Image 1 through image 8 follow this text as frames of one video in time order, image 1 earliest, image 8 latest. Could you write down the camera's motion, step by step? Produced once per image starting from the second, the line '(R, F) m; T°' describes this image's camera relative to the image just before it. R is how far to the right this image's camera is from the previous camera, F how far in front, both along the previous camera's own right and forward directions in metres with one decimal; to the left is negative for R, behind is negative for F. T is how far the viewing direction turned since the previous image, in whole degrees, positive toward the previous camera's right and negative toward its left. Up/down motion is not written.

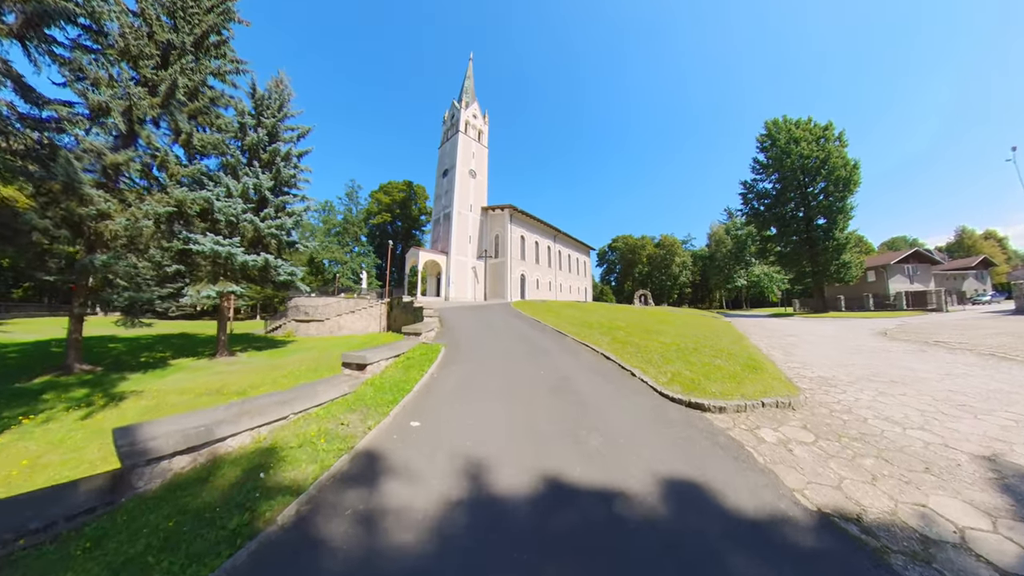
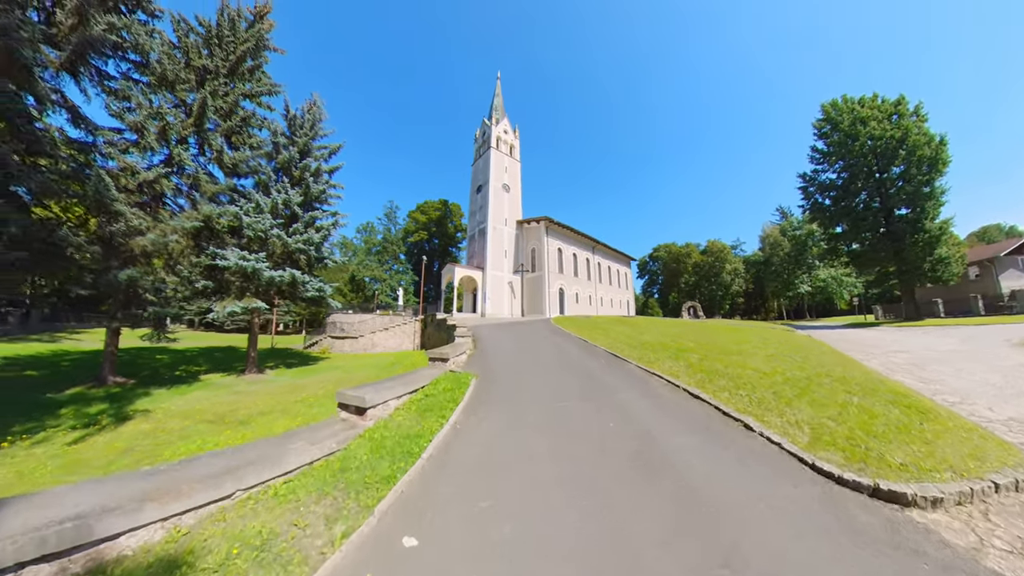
(-0.1, +1.5) m; -6°
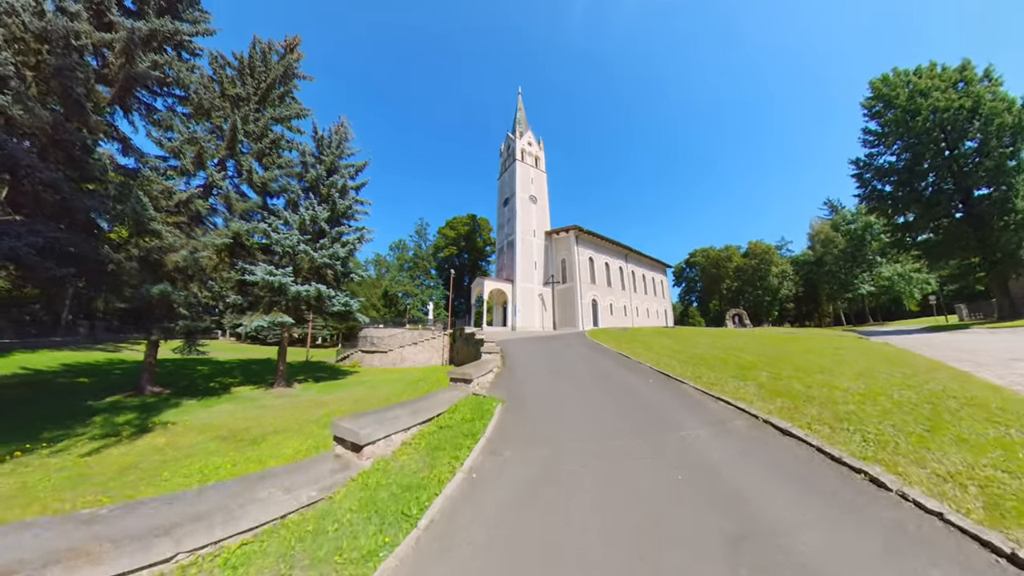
(0.0, +0.8) m; -5°
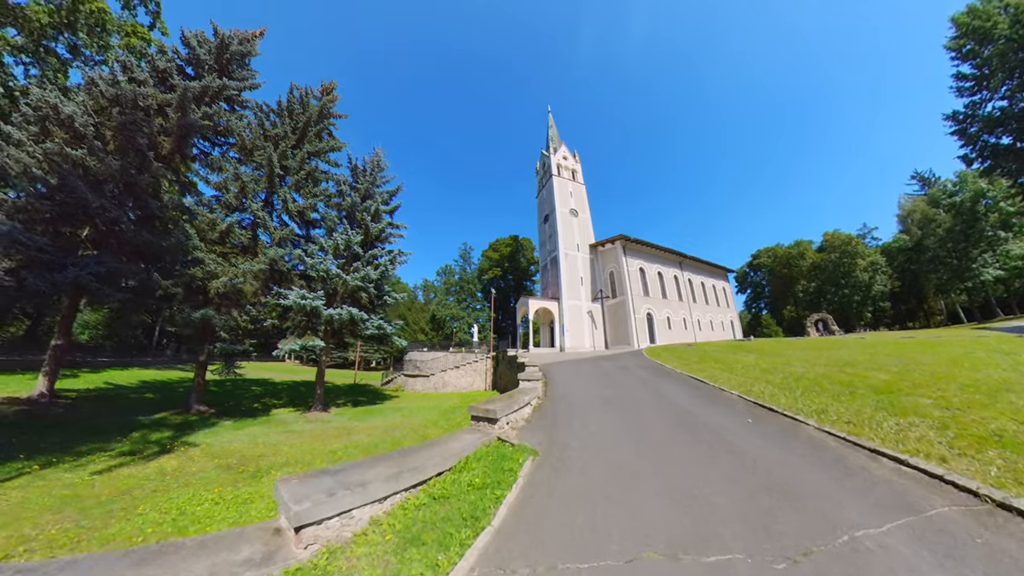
(+0.3, +1.3) m; -8°
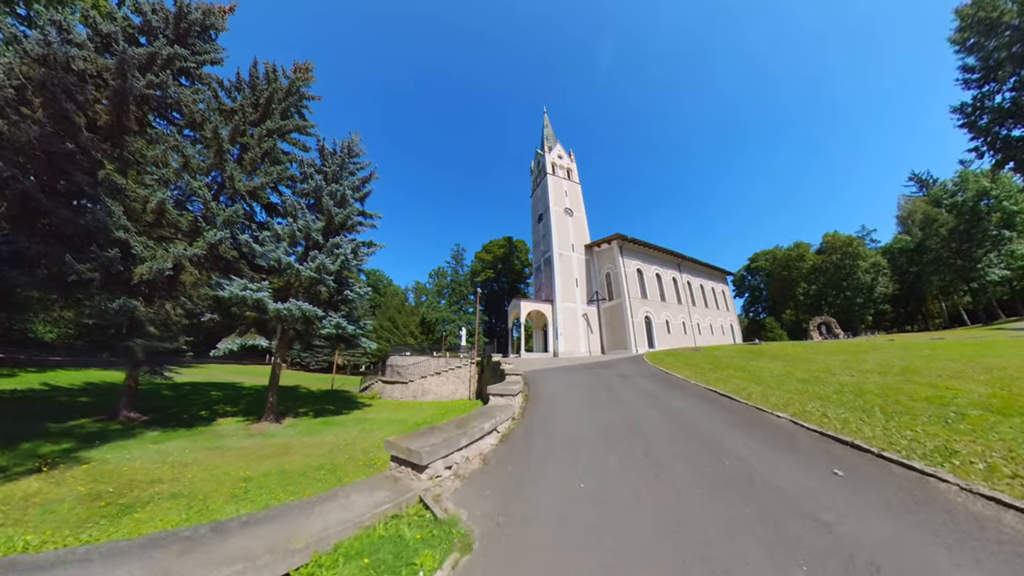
(+0.5, +1.7) m; +1°
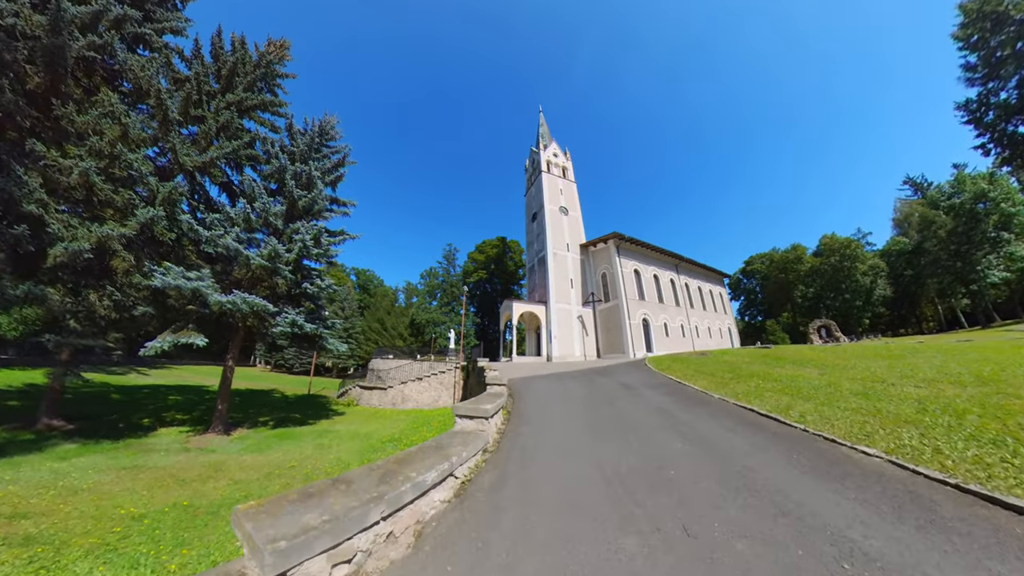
(+0.3, +1.4) m; +1°
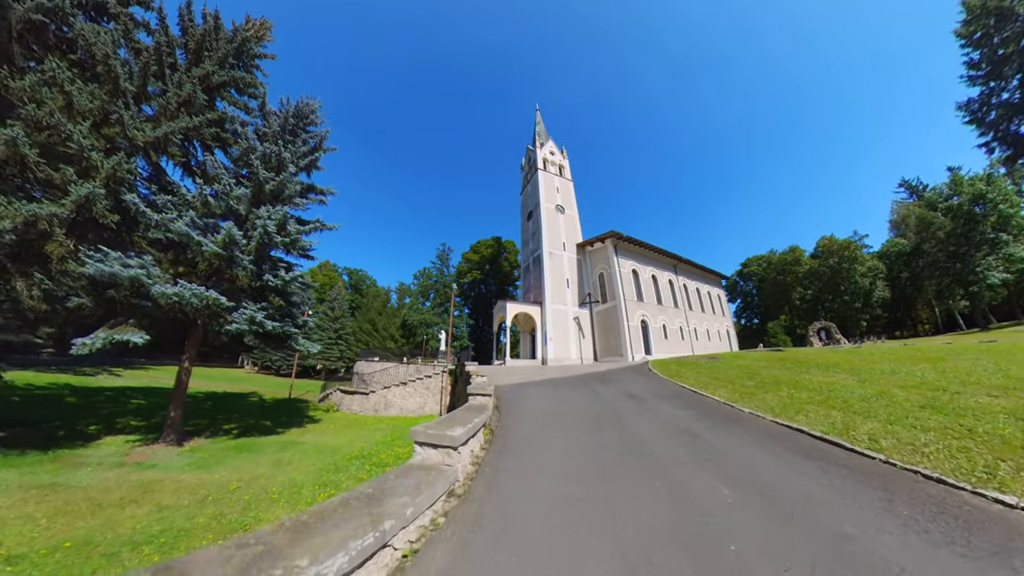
(+0.2, +1.1) m; +1°
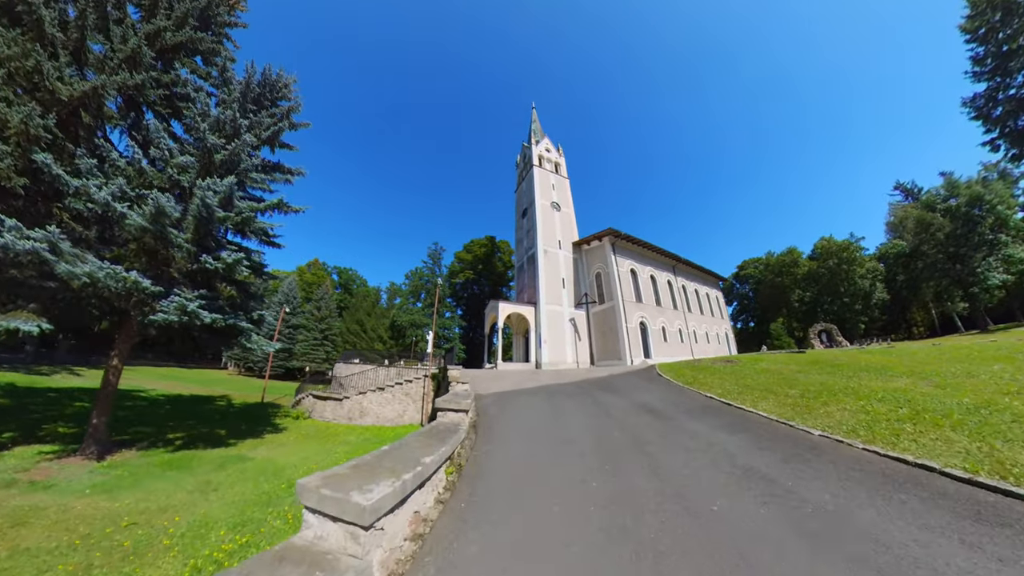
(+0.1, +1.4) m; +1°
